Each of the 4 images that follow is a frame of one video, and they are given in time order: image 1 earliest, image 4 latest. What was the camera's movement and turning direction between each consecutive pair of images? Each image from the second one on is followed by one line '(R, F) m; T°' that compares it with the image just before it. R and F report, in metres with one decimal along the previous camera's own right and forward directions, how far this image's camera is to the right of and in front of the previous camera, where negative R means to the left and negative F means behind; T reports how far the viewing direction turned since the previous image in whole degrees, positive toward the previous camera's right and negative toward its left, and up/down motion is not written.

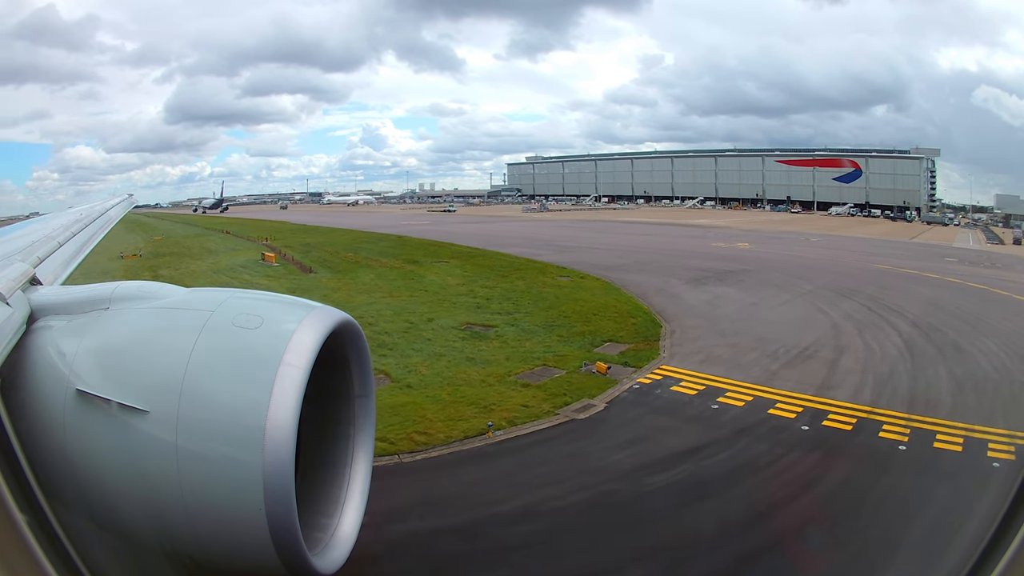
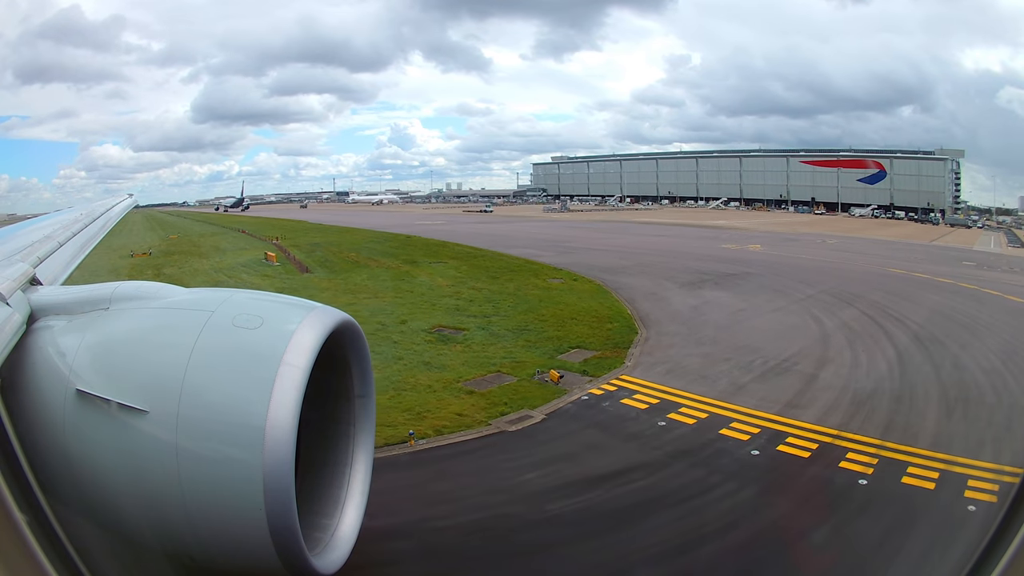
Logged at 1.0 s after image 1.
(+0.9, +0.6) m; -1°
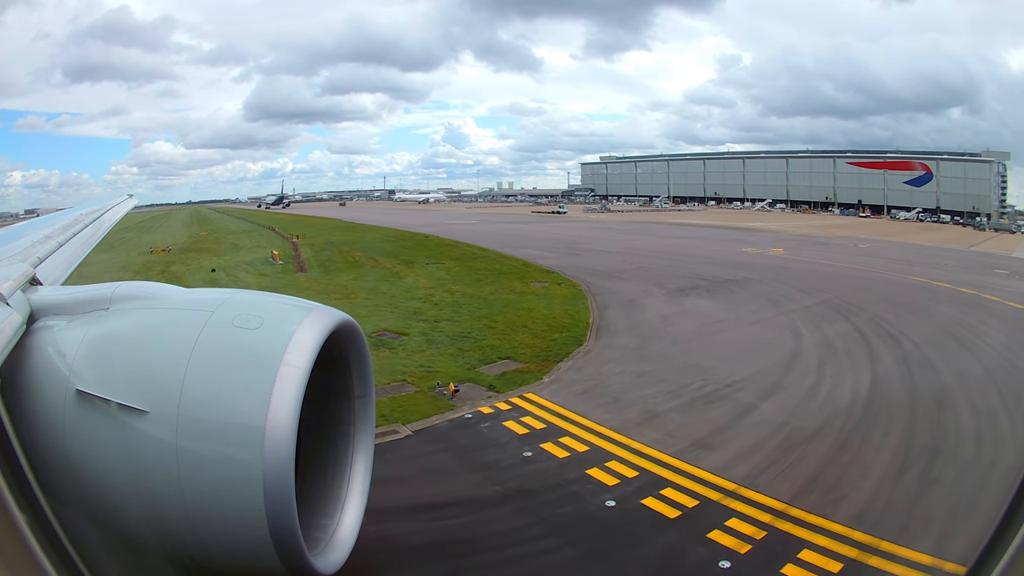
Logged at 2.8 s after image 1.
(+1.6, +1.1) m; -2°
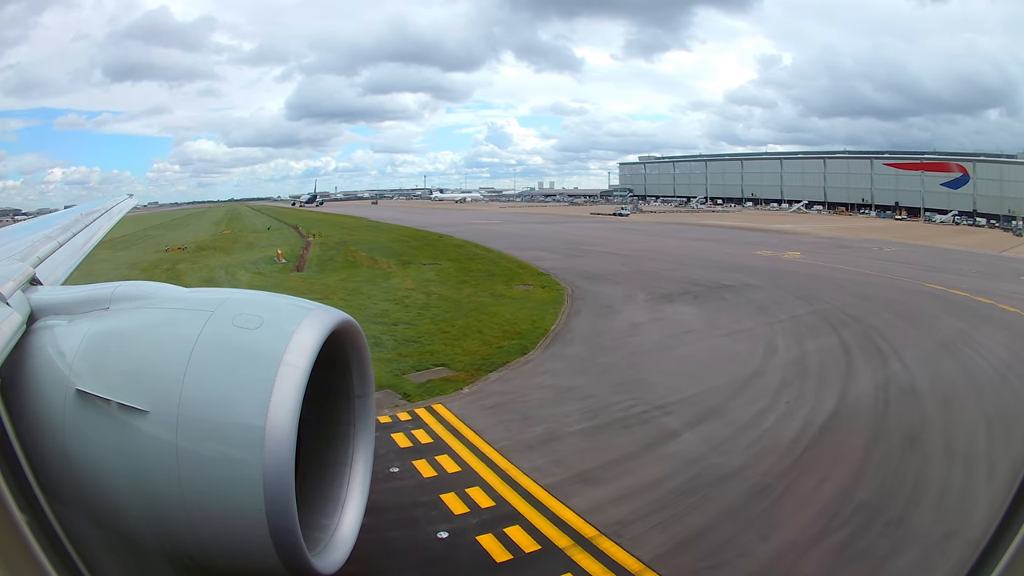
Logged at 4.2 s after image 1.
(+1.3, +0.7) m; -2°
